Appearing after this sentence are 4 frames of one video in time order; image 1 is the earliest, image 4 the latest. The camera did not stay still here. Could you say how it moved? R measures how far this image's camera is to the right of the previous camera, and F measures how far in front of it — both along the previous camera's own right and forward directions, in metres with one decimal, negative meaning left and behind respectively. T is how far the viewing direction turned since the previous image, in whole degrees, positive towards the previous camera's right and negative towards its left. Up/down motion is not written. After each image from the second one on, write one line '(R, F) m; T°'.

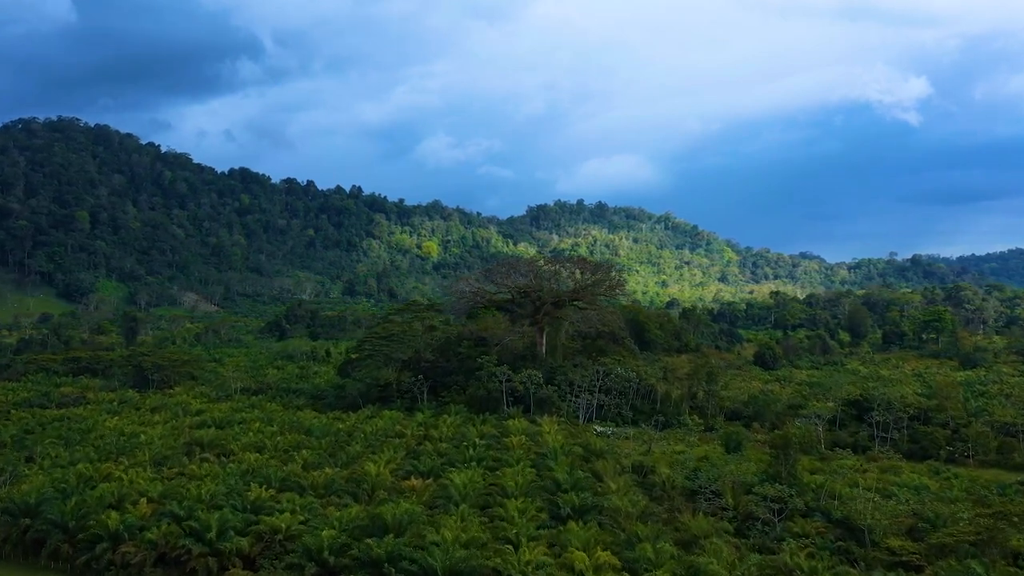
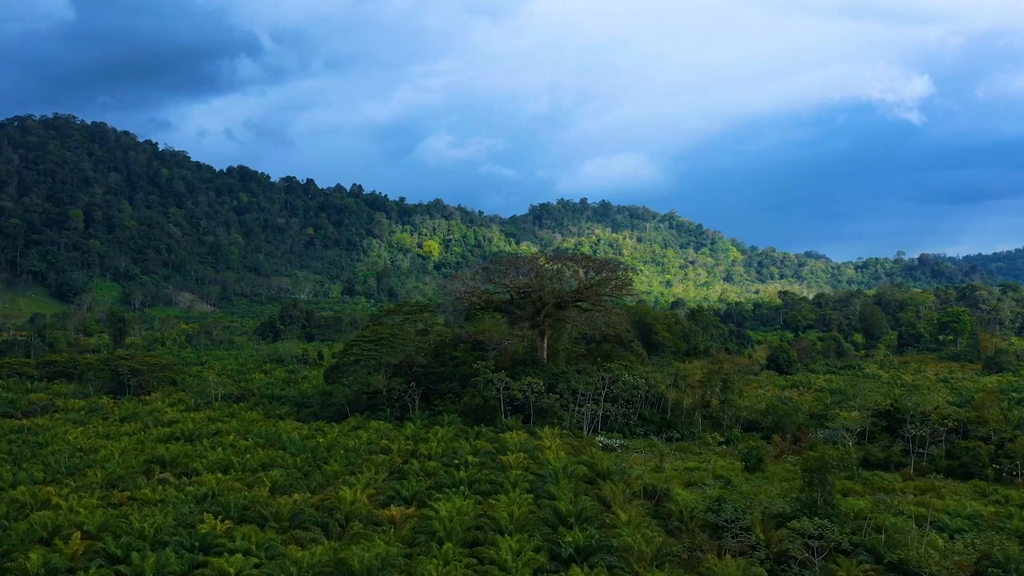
(+0.2, +2.3) m; 0°
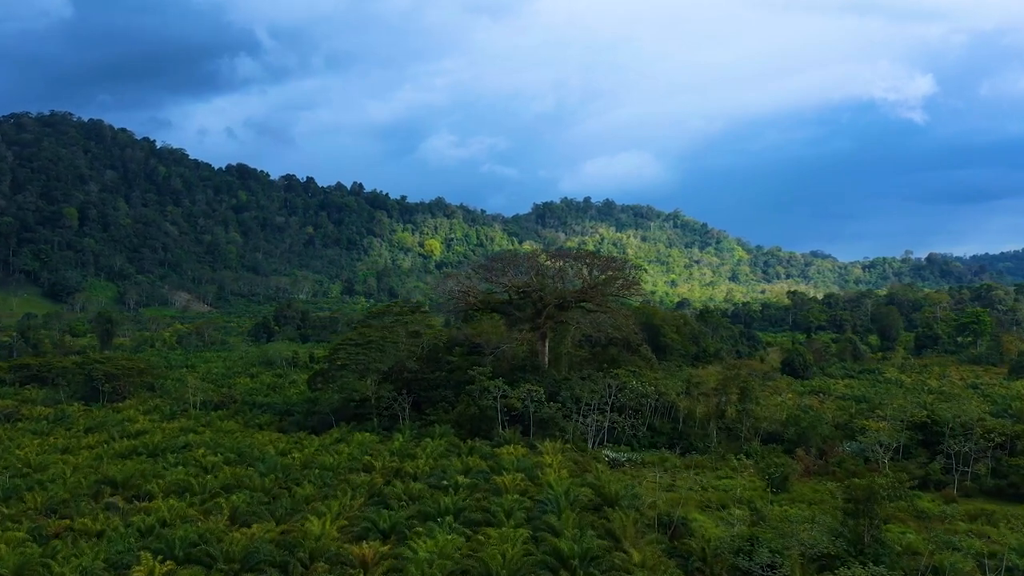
(+0.2, +2.2) m; 0°
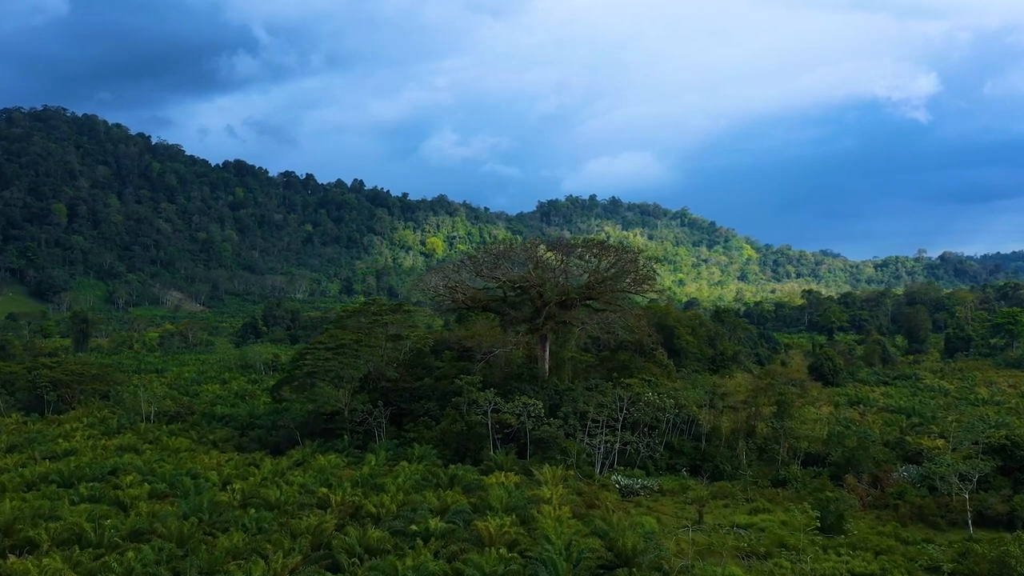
(+0.4, +3.8) m; 0°
